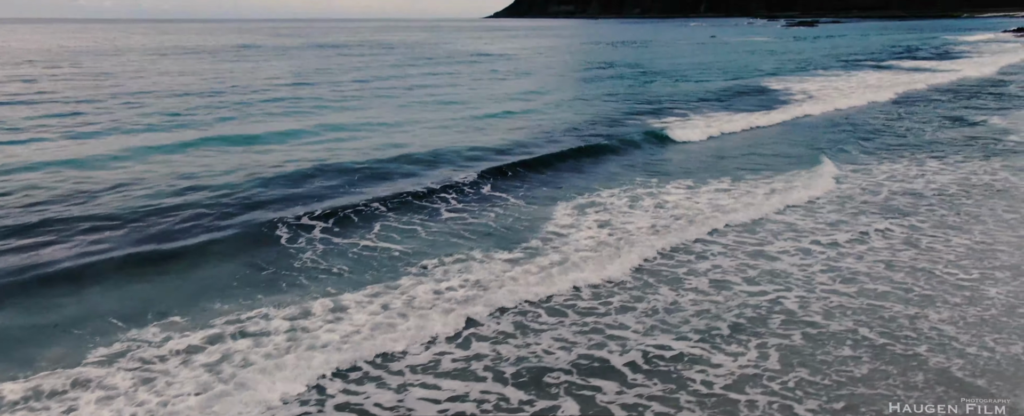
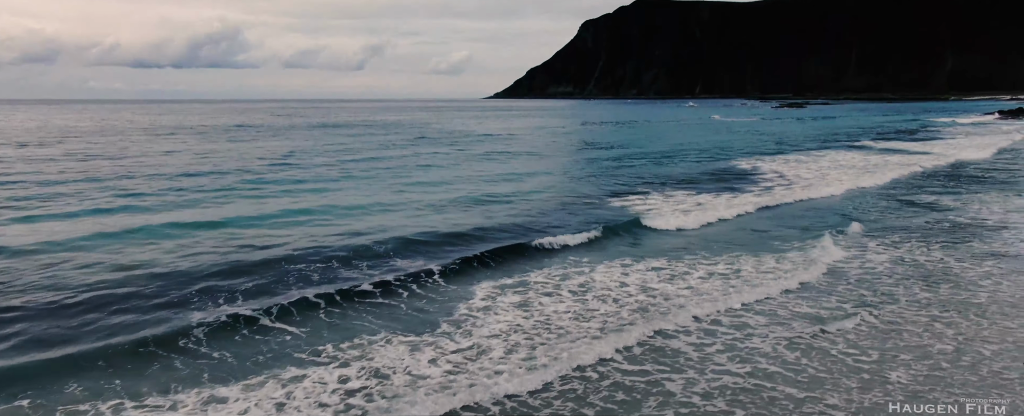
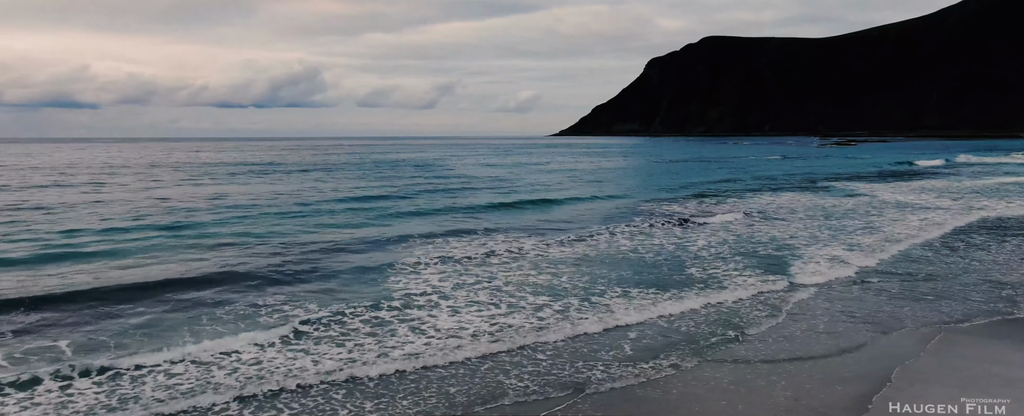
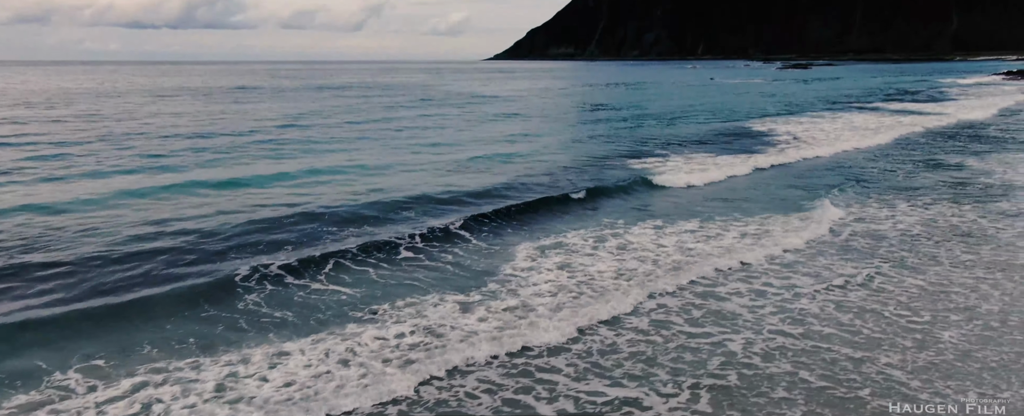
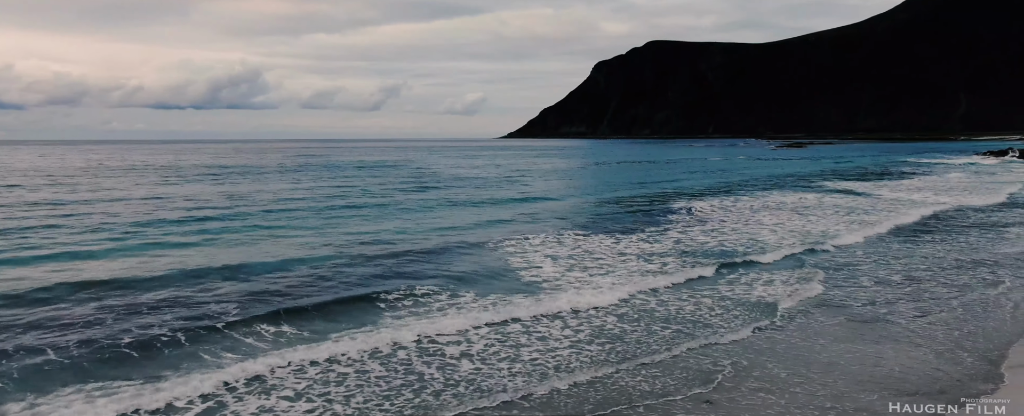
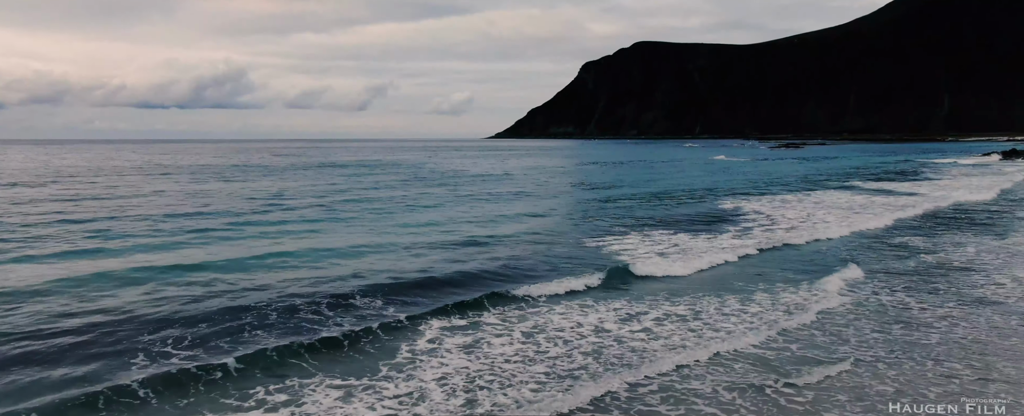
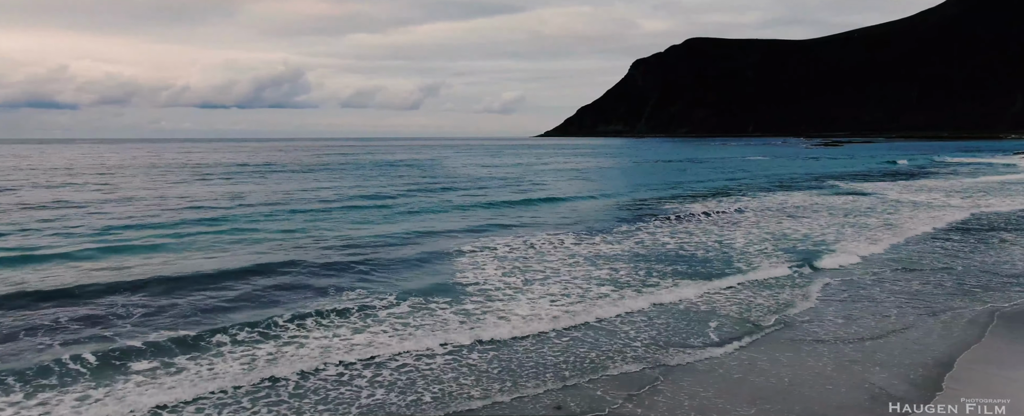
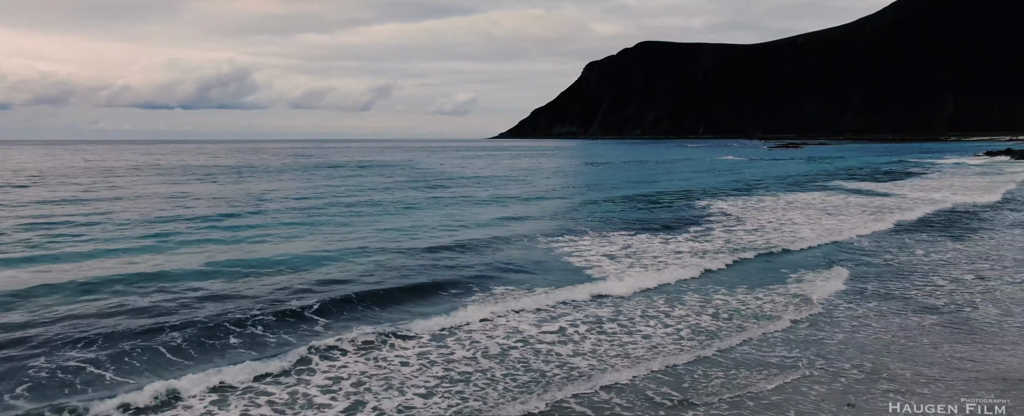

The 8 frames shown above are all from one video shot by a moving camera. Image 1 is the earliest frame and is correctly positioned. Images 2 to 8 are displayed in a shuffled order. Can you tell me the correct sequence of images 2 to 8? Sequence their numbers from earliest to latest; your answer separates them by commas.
4, 2, 6, 8, 5, 7, 3
